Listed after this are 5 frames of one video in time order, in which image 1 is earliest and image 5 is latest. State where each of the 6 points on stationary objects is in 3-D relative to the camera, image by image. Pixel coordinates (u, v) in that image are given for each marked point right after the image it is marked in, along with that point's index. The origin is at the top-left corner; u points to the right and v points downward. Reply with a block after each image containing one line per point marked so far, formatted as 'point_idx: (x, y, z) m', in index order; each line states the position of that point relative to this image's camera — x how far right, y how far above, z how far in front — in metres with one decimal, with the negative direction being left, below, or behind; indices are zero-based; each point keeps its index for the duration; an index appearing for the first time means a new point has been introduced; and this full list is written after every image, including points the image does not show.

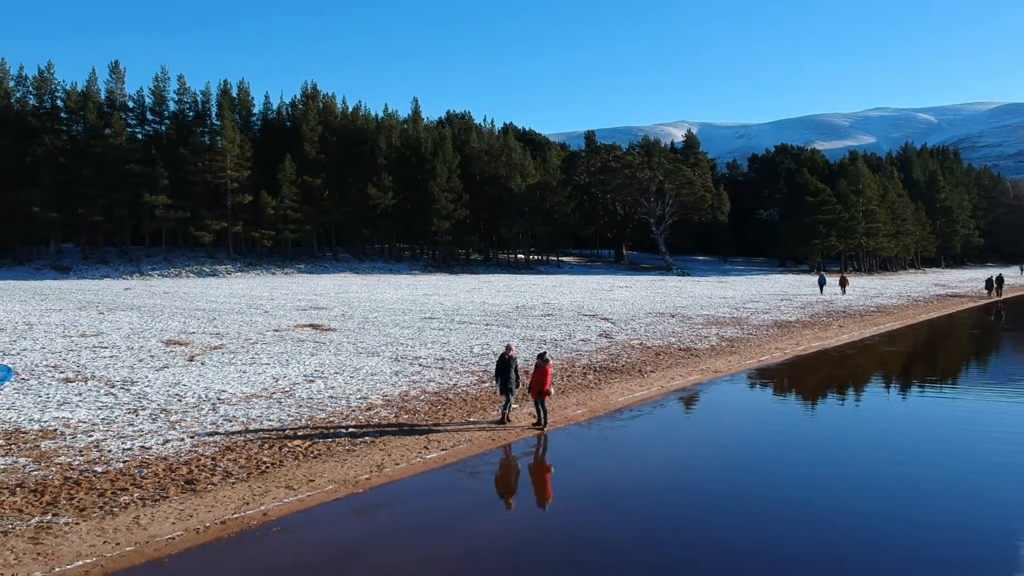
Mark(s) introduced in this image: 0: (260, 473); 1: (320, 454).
0: (-2.4, -1.8, +9.8) m
1: (-2.0, -1.7, +10.7) m
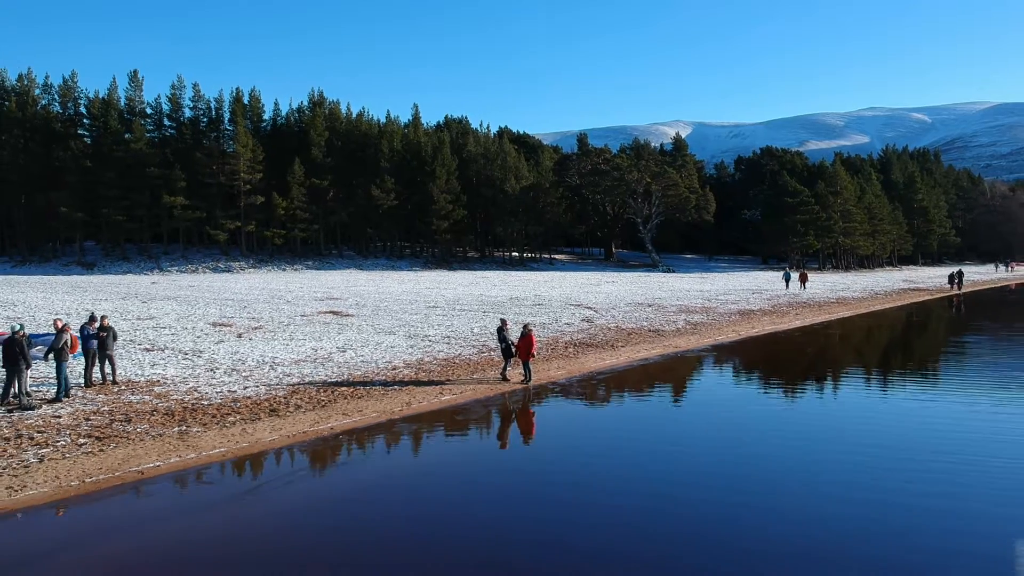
0: (-2.5, -1.6, +13.3) m
1: (-2.1, -1.5, +14.2) m
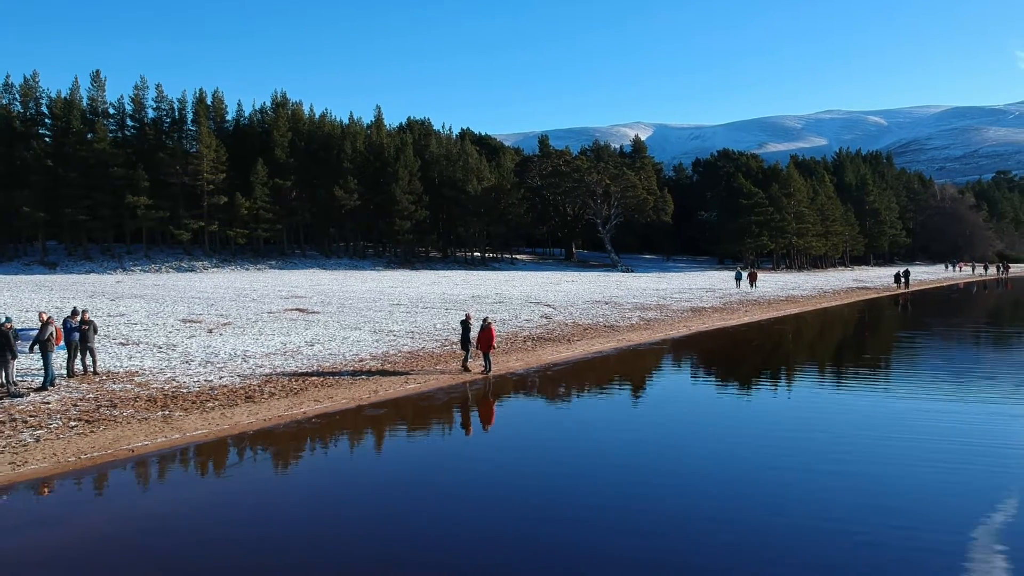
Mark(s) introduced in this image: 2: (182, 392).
0: (-3.1, -1.5, +14.2) m
1: (-2.7, -1.4, +15.1) m
2: (-4.6, -1.4, +13.8) m
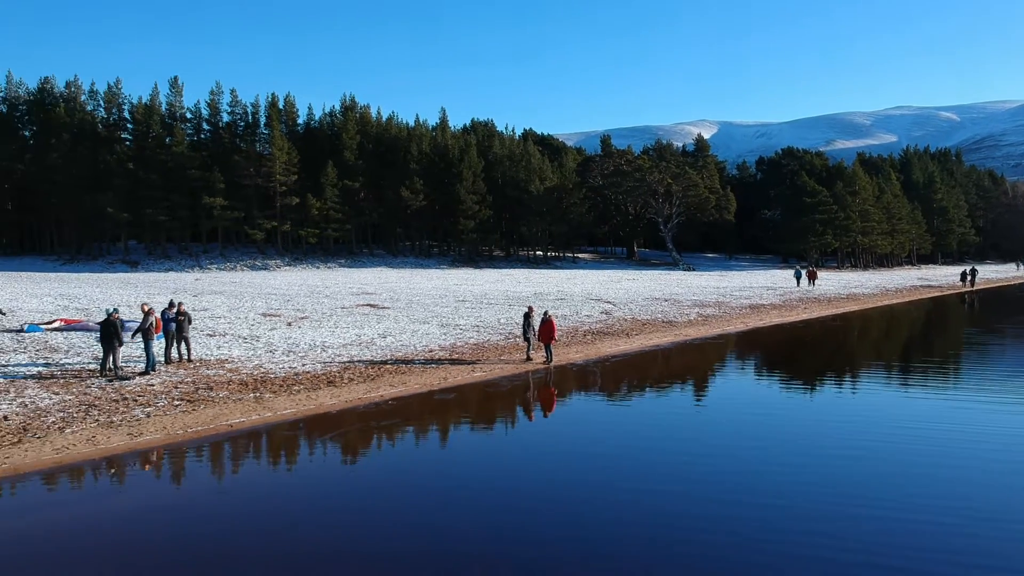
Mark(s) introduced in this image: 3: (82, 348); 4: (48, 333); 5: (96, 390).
0: (-2.2, -1.4, +15.4) m
1: (-1.7, -1.4, +16.3) m
2: (-3.7, -1.4, +15.1) m
3: (-7.6, -1.1, +17.7) m
4: (-9.2, -0.9, +19.9) m
5: (-5.7, -1.4, +13.7) m
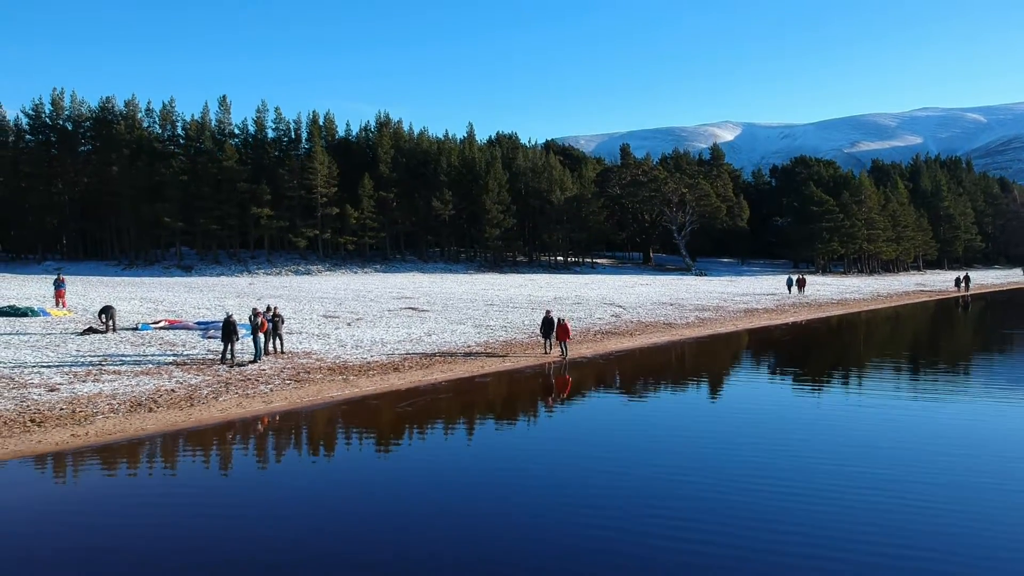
0: (-1.7, -1.6, +19.9) m
1: (-1.3, -1.5, +20.8) m
2: (-3.2, -1.5, +19.6) m
3: (-7.1, -1.2, +22.4) m
4: (-8.7, -1.1, +24.6) m
5: (-5.3, -1.5, +18.3) m
